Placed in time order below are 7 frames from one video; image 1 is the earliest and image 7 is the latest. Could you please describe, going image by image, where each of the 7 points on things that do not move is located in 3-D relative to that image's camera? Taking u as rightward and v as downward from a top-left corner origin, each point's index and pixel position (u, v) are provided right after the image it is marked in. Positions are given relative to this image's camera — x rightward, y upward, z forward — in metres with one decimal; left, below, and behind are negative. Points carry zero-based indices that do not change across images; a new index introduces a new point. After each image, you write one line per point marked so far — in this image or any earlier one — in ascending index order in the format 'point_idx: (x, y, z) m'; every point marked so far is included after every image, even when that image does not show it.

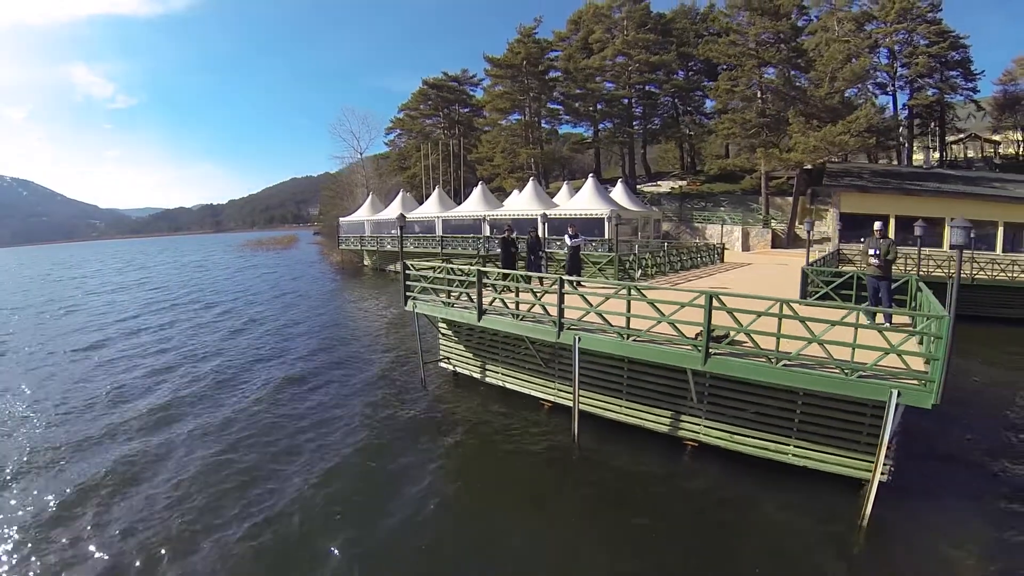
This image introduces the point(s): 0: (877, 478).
0: (+4.6, -2.5, +6.3) m
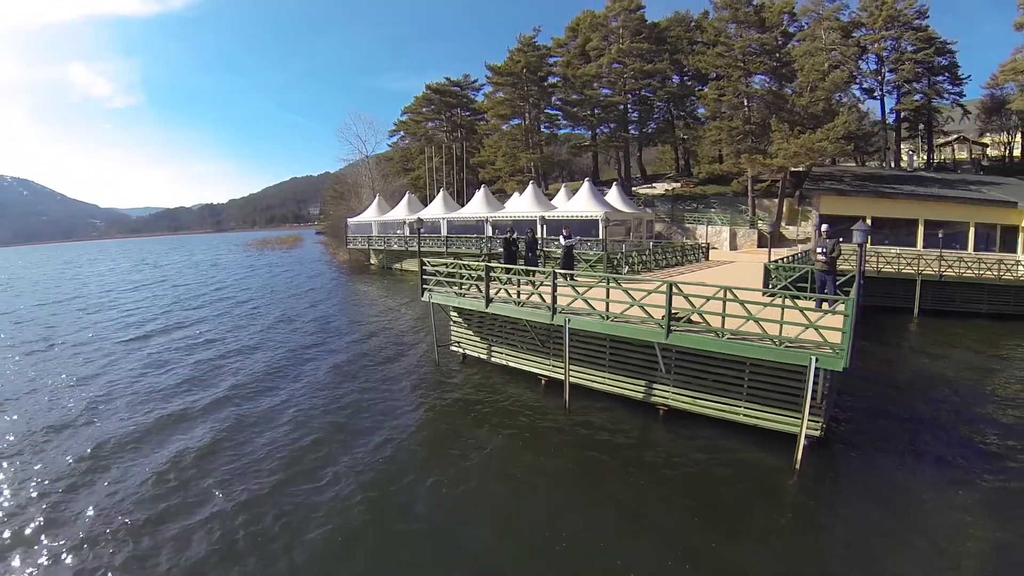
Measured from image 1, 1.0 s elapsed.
0: (+4.7, -2.3, +7.9) m
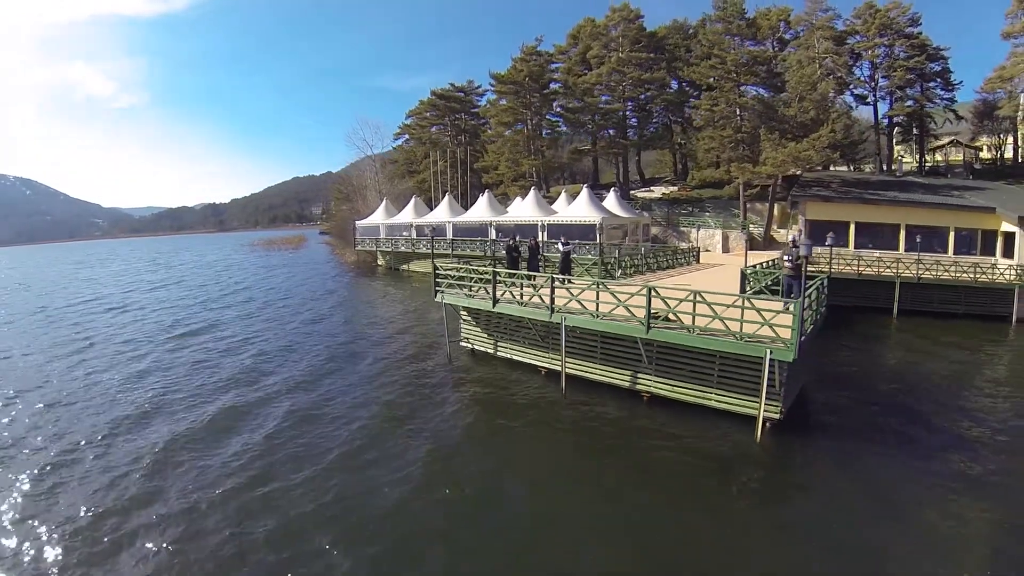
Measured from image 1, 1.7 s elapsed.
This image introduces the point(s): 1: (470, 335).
0: (+4.8, -2.4, +9.3) m
1: (-1.2, -1.4, +14.8) m
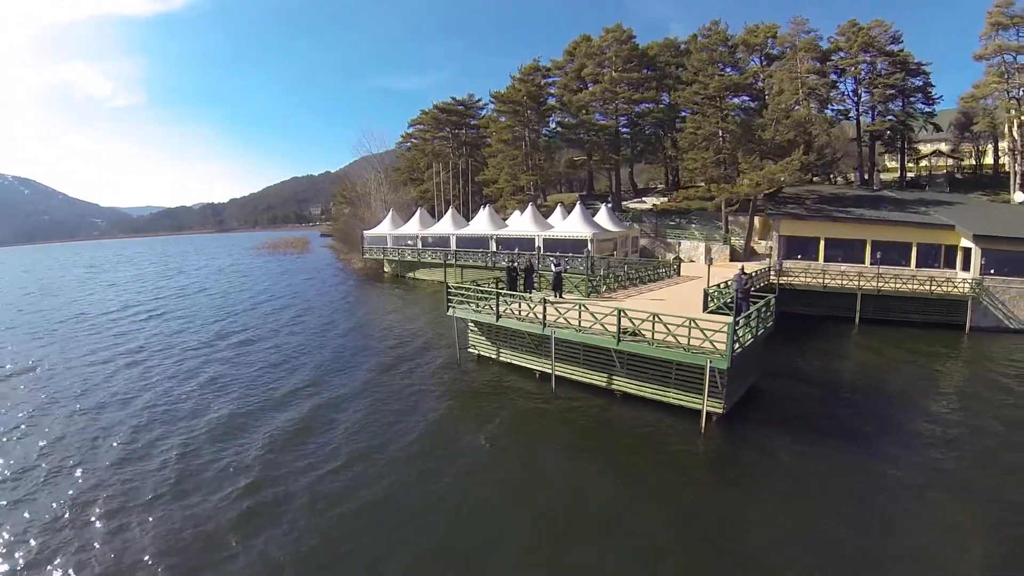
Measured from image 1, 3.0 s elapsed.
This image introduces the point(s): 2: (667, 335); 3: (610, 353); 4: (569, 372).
0: (+4.7, -2.9, +11.7) m
1: (-1.3, -1.9, +17.2) m
2: (+3.9, -1.3, +12.8) m
3: (+2.8, -1.8, +13.8) m
4: (+1.7, -2.5, +14.6) m
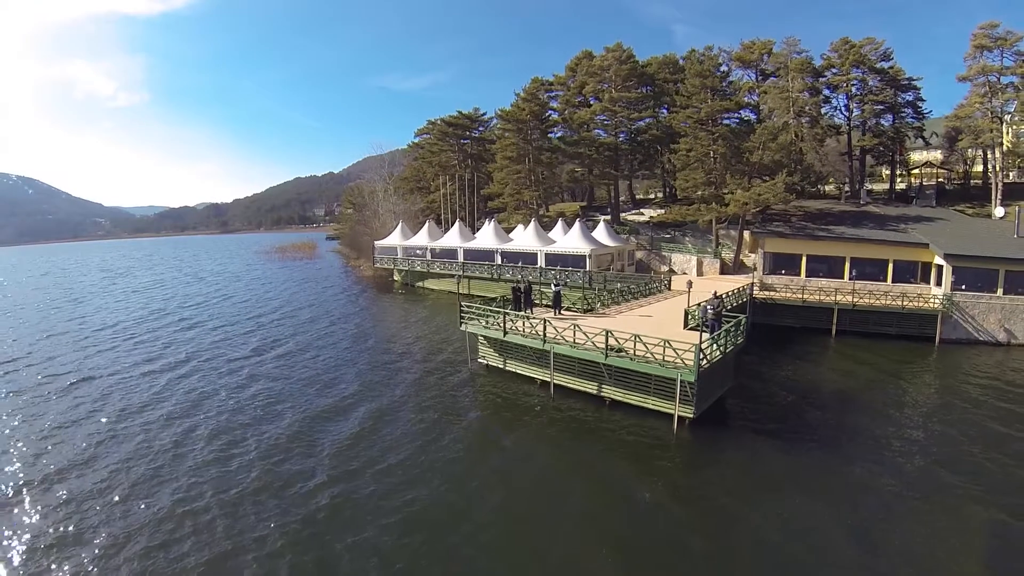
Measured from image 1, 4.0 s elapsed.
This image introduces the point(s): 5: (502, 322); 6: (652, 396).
0: (+4.9, -3.6, +13.9) m
1: (-1.1, -2.6, +19.4) m
2: (+4.1, -2.0, +15.0) m
3: (+2.9, -2.5, +16.0) m
4: (+1.9, -3.2, +16.8) m
5: (-0.4, -1.2, +17.5) m
6: (+4.4, -3.3, +15.0) m
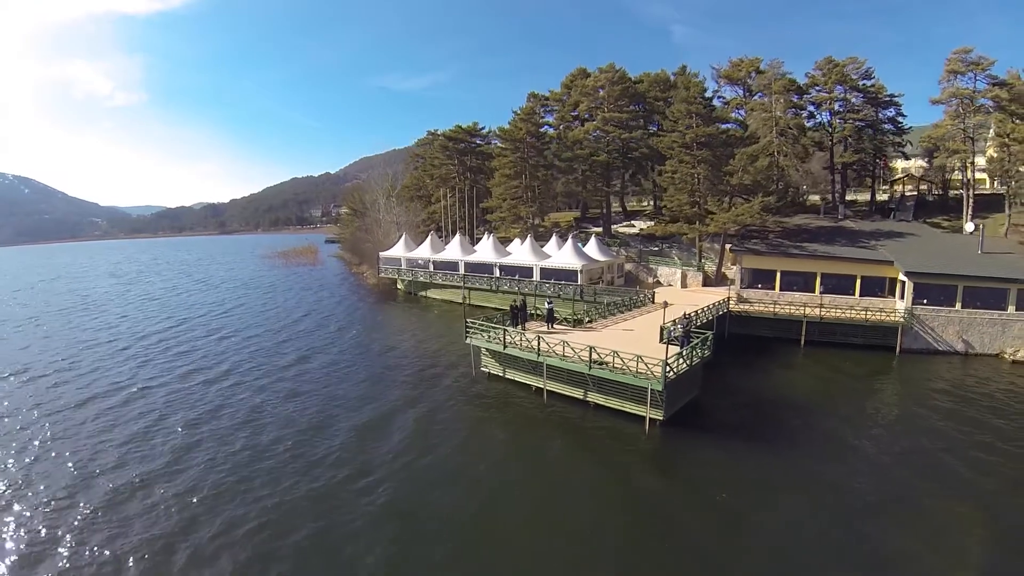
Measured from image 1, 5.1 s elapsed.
0: (+4.8, -4.4, +16.5) m
1: (-1.2, -3.4, +22.0) m
2: (+4.0, -2.7, +17.6) m
3: (+2.9, -3.3, +18.6) m
4: (+1.8, -4.0, +19.4) m
5: (-0.4, -2.0, +20.0) m
6: (+4.3, -4.1, +17.6) m
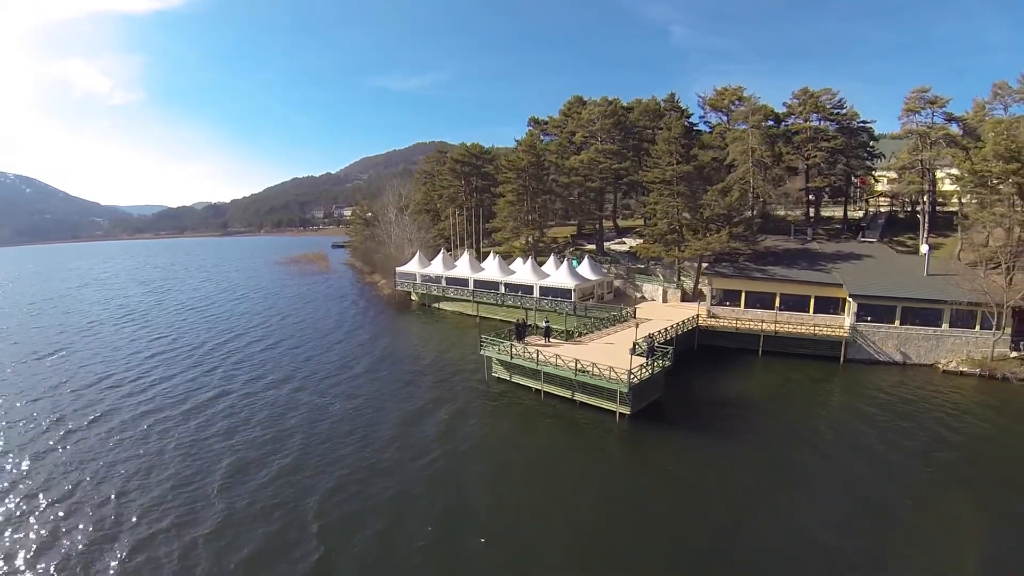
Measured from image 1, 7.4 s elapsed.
0: (+5.0, -5.6, +22.1) m
1: (-1.0, -4.6, +27.6) m
2: (+4.3, -4.0, +23.2) m
3: (+3.1, -4.5, +24.2) m
4: (+2.0, -5.2, +25.0) m
5: (-0.2, -3.2, +25.7) m
6: (+4.5, -5.4, +23.2) m
